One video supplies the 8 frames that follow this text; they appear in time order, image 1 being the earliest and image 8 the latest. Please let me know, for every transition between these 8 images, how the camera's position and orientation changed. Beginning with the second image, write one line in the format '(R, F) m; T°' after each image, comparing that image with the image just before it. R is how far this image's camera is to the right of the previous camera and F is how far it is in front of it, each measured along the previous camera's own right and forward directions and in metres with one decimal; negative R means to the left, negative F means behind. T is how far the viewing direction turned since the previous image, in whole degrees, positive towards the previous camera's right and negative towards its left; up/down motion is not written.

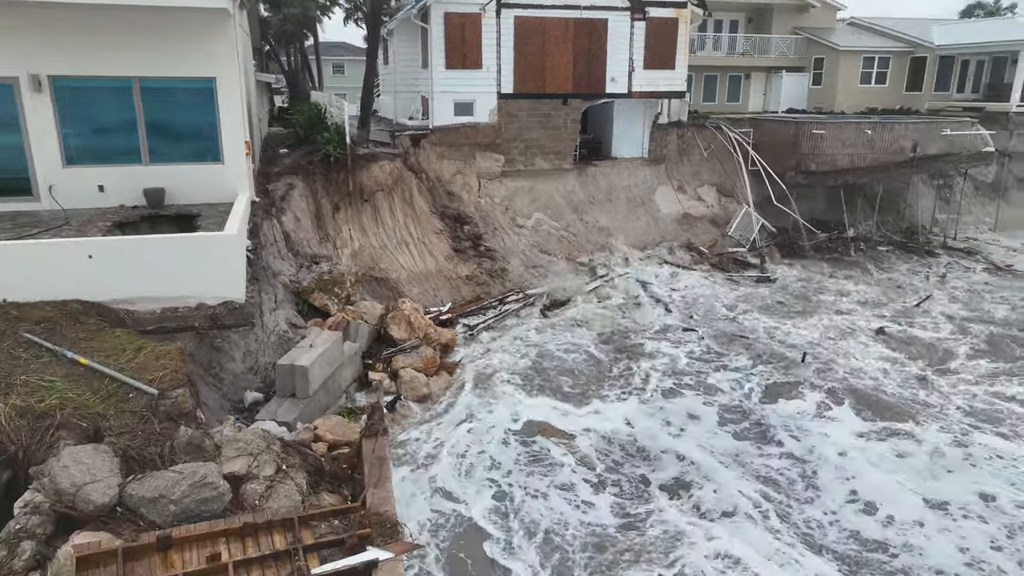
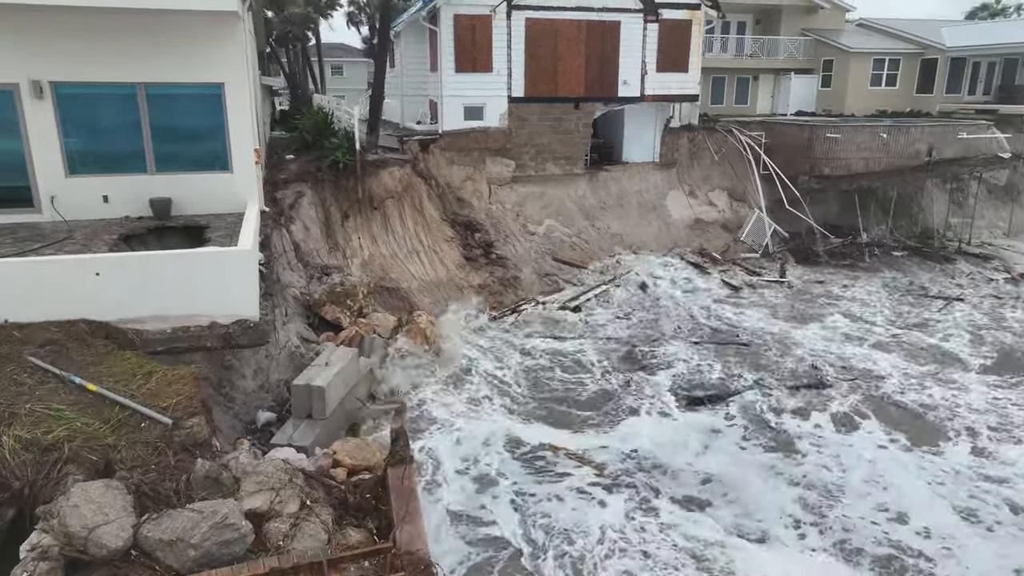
(-0.4, +0.5) m; 0°
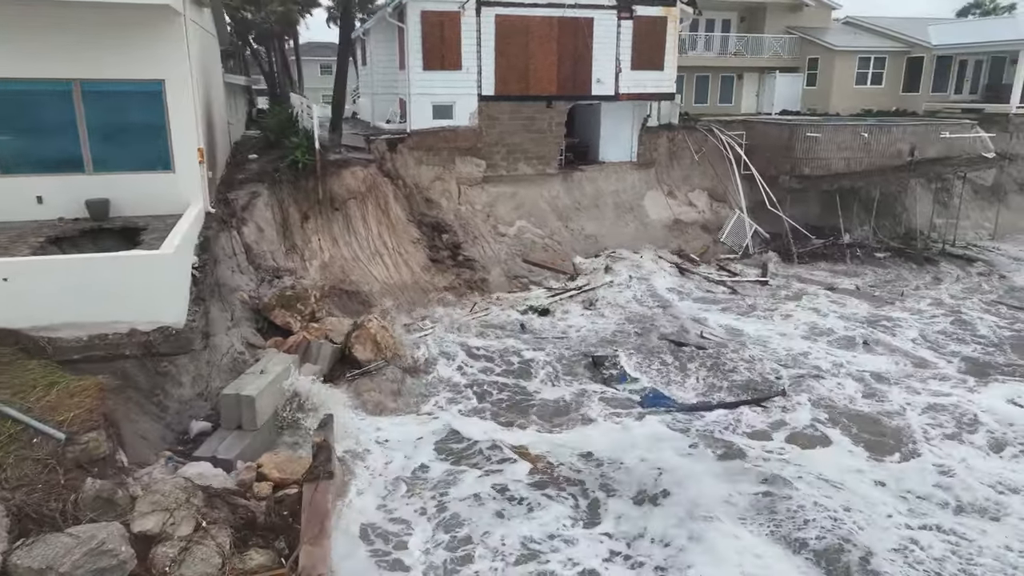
(+0.9, +0.5) m; 0°
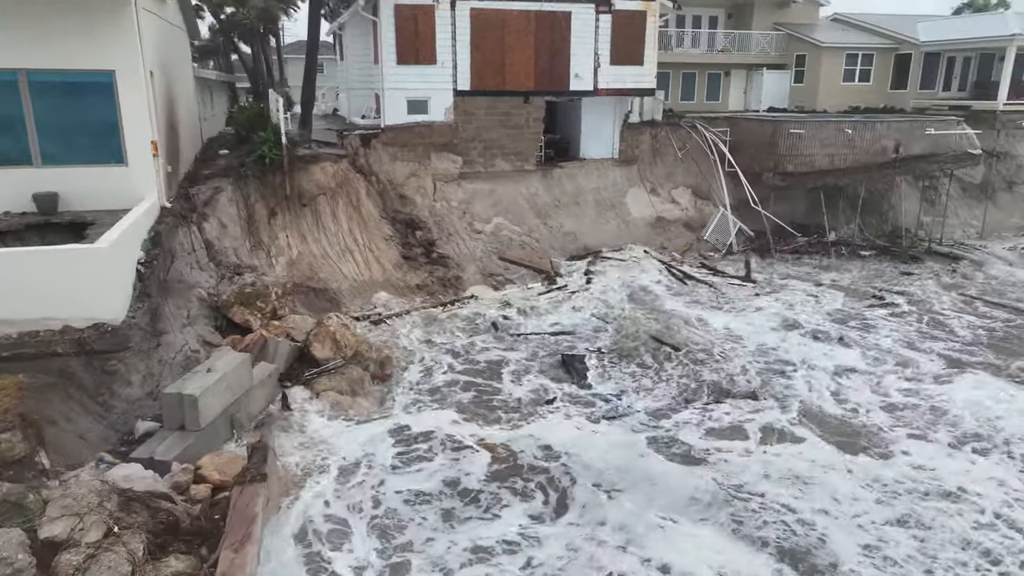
(+0.7, +0.3) m; 0°
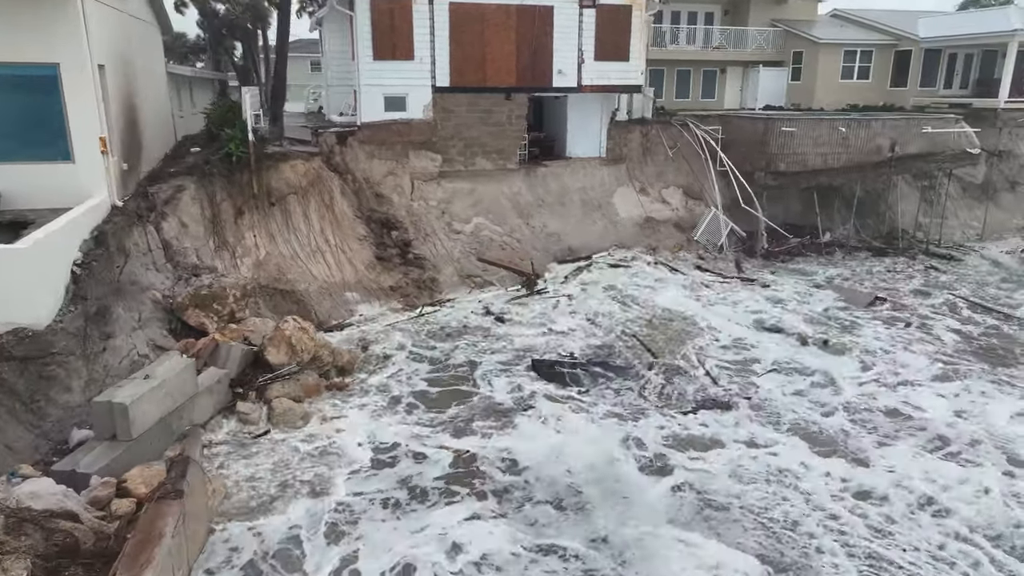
(+0.8, +0.6) m; -1°
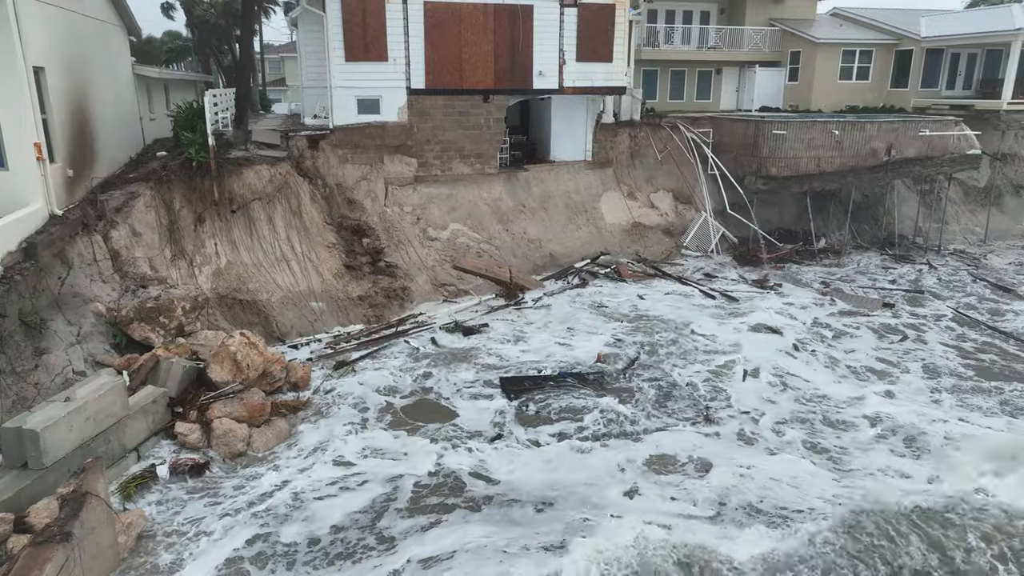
(+0.9, +0.7) m; -1°
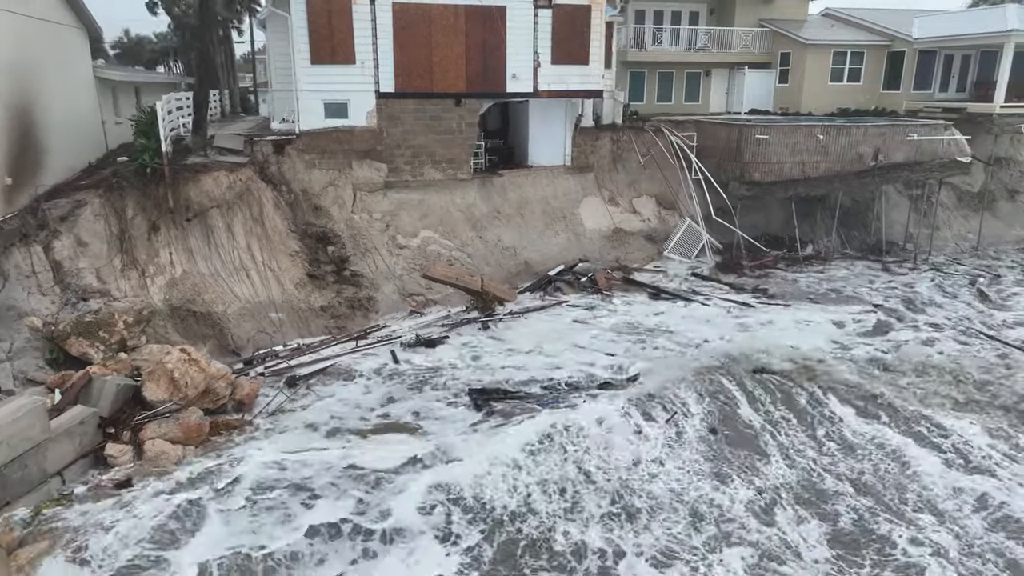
(+0.9, +0.6) m; 0°
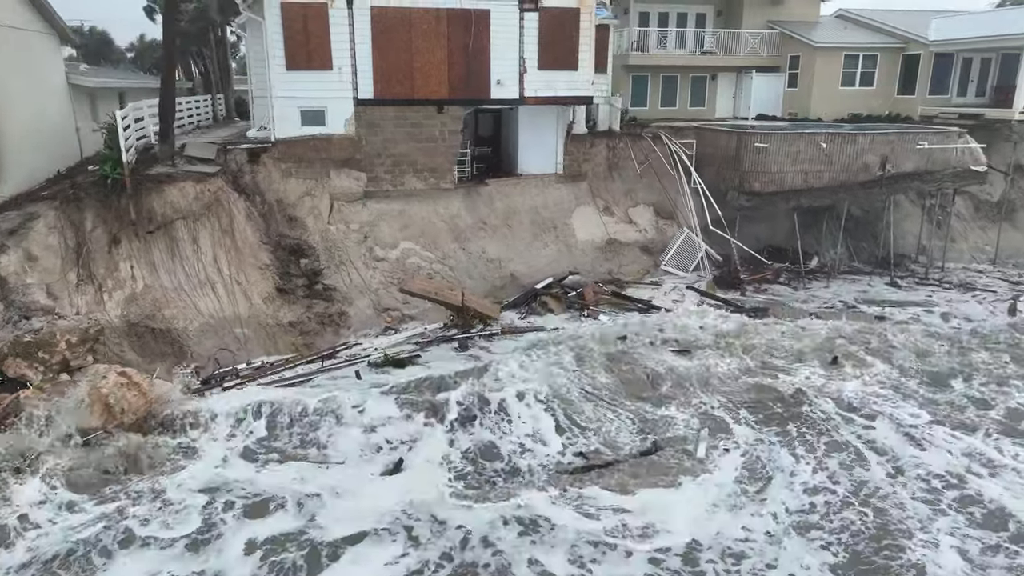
(+1.1, +0.8) m; -2°
